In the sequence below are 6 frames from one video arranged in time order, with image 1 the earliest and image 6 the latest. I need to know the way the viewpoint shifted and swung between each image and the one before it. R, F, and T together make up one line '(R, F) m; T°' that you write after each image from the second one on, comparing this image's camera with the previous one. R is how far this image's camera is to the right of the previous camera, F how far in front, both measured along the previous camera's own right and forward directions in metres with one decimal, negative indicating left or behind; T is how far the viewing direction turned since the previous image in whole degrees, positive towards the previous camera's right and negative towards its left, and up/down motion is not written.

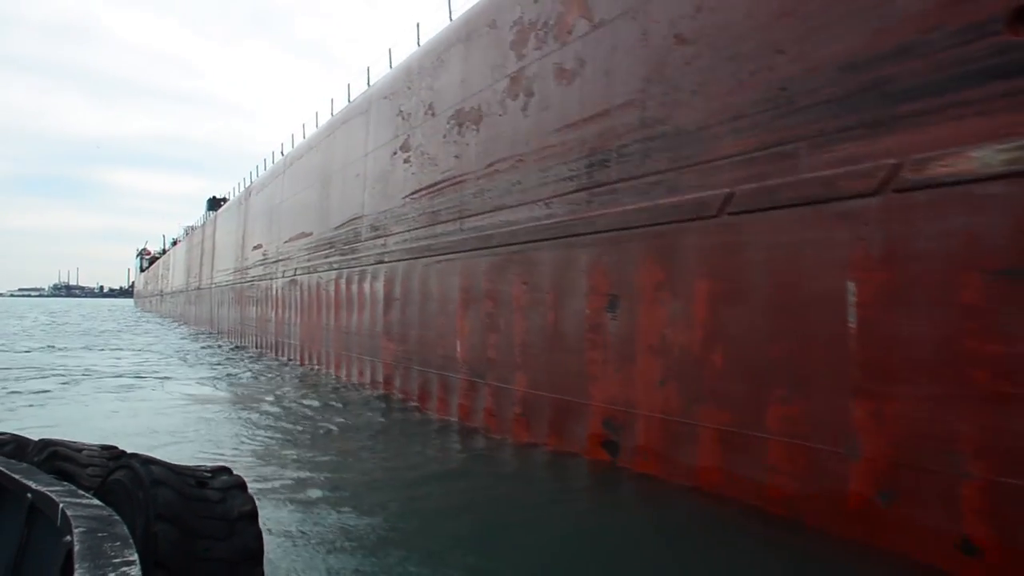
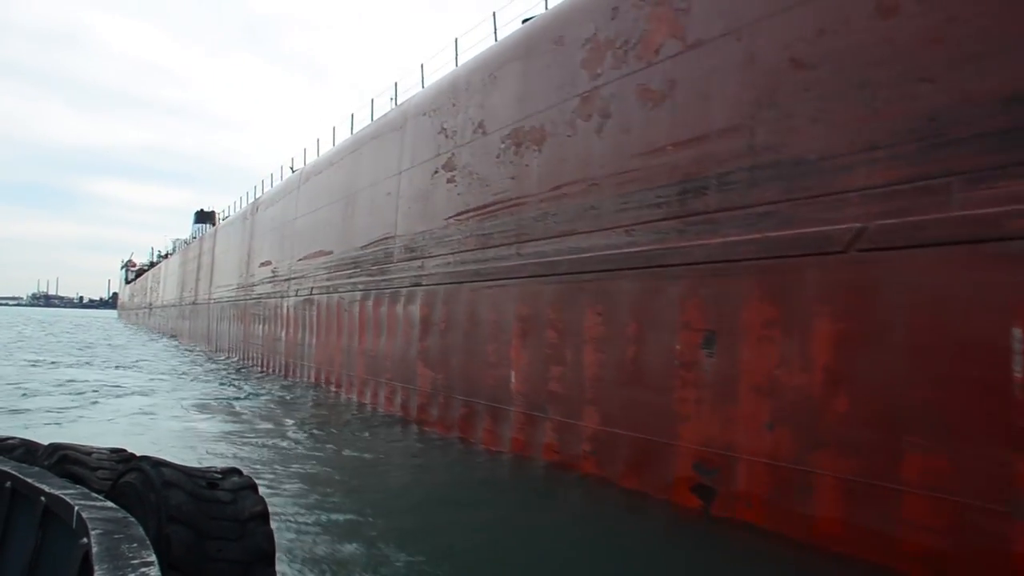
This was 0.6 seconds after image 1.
(-0.5, +0.3) m; +2°
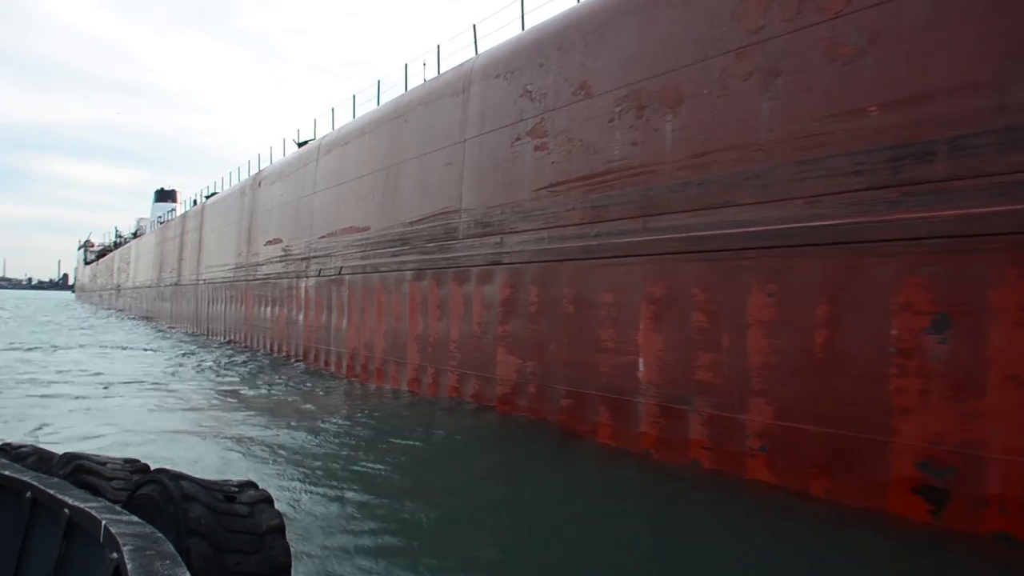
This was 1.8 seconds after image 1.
(-1.1, +0.6) m; +4°
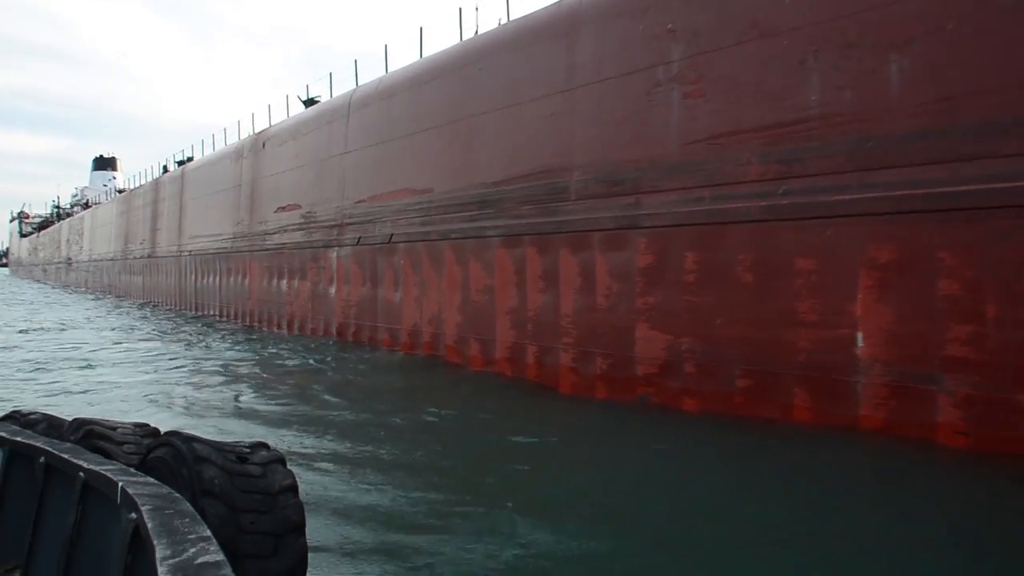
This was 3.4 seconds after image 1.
(-1.4, +0.9) m; +6°
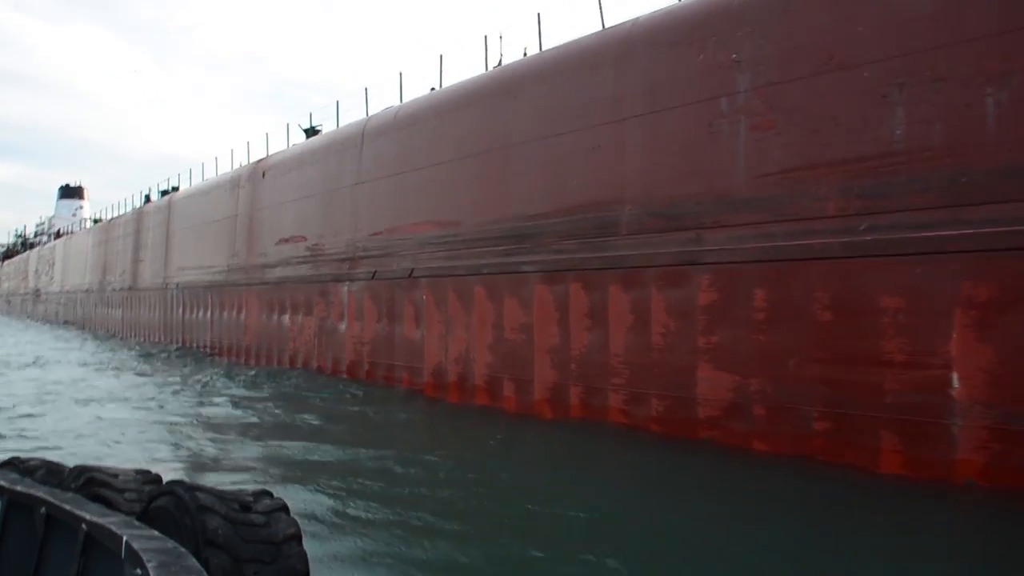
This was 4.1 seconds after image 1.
(-0.6, +0.3) m; +3°
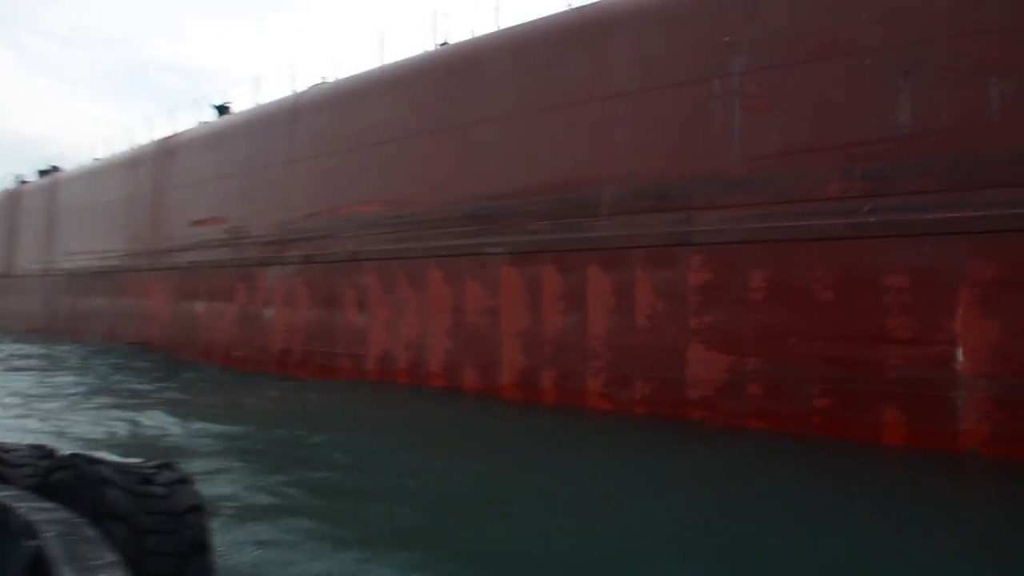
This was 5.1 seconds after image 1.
(-0.8, +0.3) m; +9°
